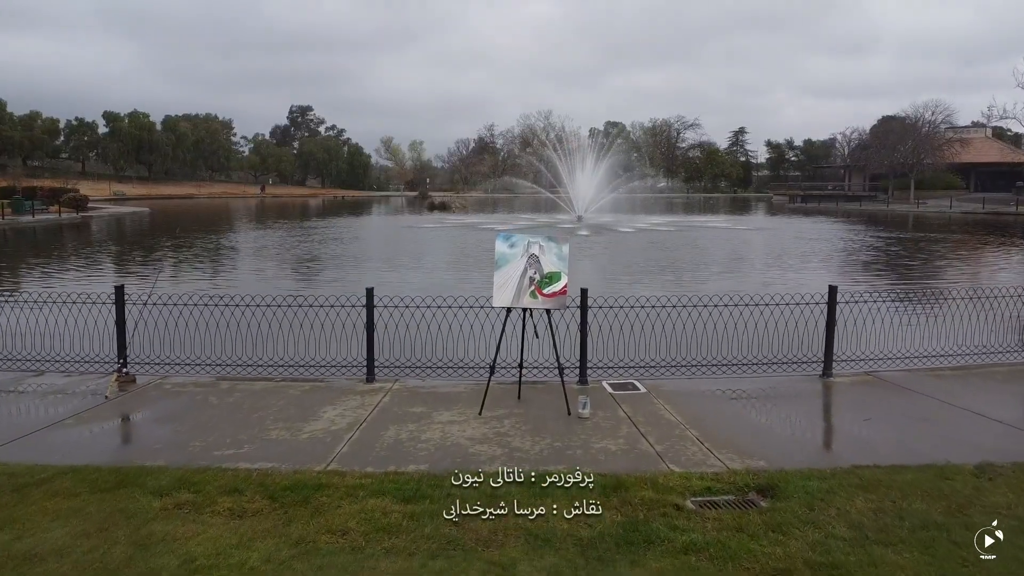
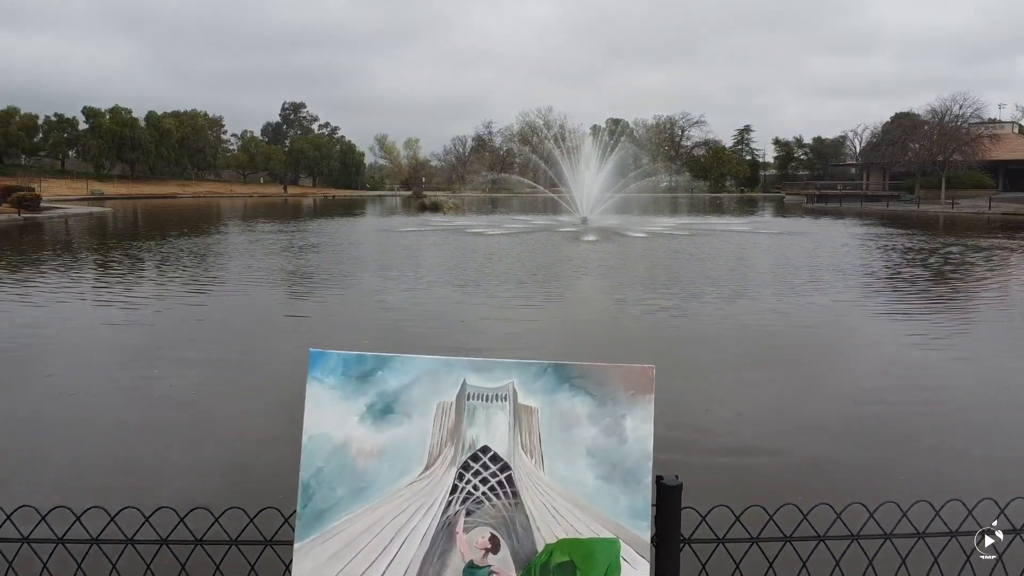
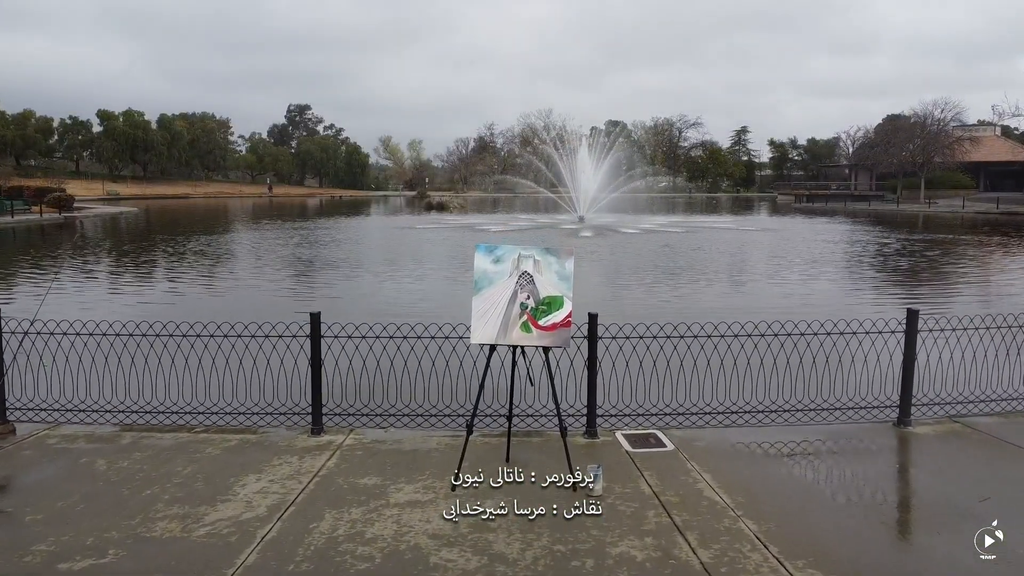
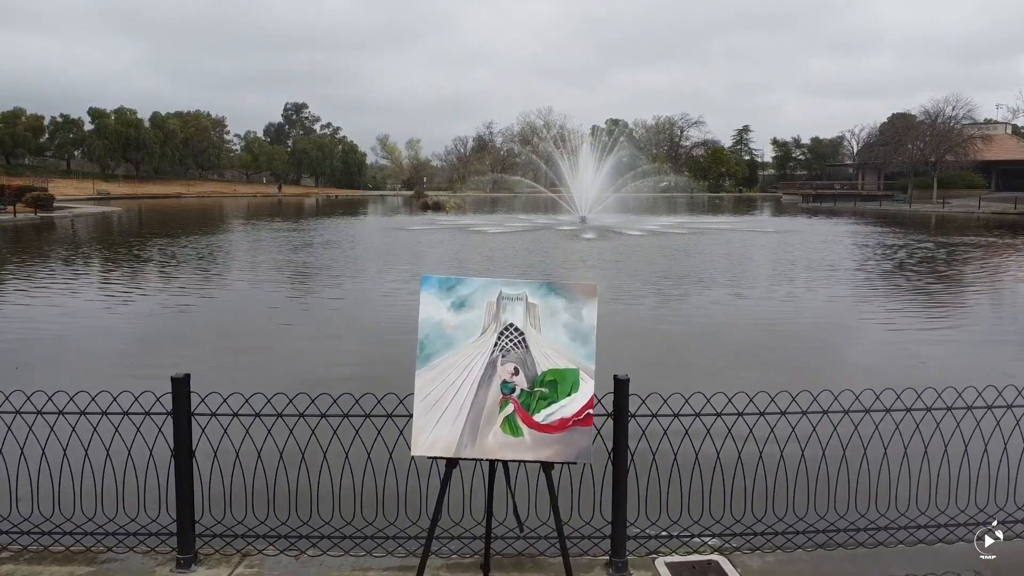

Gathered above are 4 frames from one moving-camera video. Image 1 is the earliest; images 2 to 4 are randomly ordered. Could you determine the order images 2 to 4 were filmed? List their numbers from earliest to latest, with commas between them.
3, 4, 2
